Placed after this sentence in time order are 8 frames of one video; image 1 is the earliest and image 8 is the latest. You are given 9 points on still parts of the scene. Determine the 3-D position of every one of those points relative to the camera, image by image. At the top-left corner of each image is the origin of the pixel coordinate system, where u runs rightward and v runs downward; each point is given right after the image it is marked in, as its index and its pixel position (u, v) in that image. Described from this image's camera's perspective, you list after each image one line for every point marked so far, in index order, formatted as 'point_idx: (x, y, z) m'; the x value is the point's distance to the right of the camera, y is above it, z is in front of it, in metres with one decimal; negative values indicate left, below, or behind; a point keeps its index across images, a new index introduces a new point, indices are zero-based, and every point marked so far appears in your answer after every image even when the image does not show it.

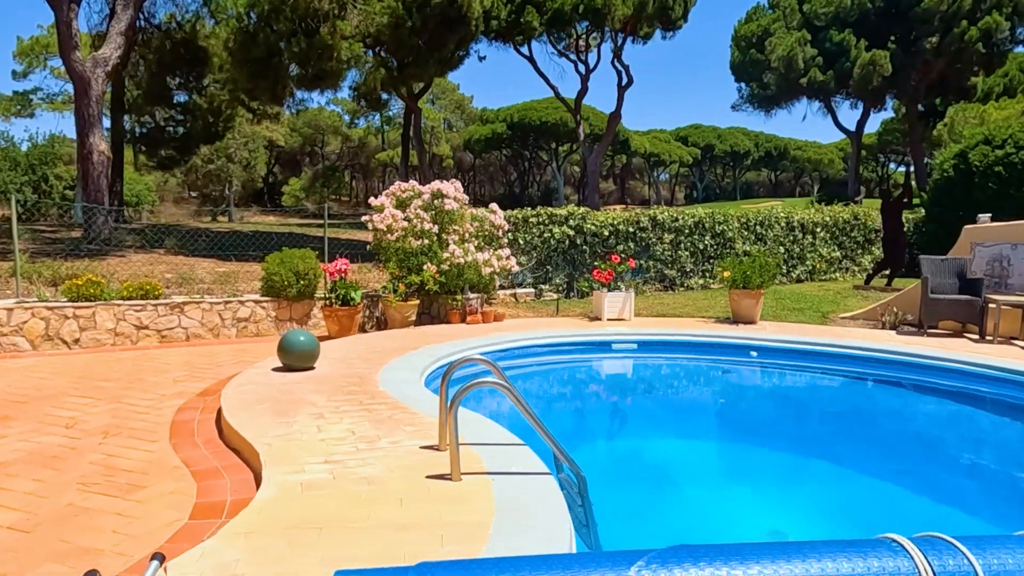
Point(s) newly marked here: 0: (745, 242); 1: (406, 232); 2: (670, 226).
0: (+4.7, +0.9, +15.3) m
1: (-1.4, +0.7, +9.8) m
2: (+2.9, +1.2, +14.2) m
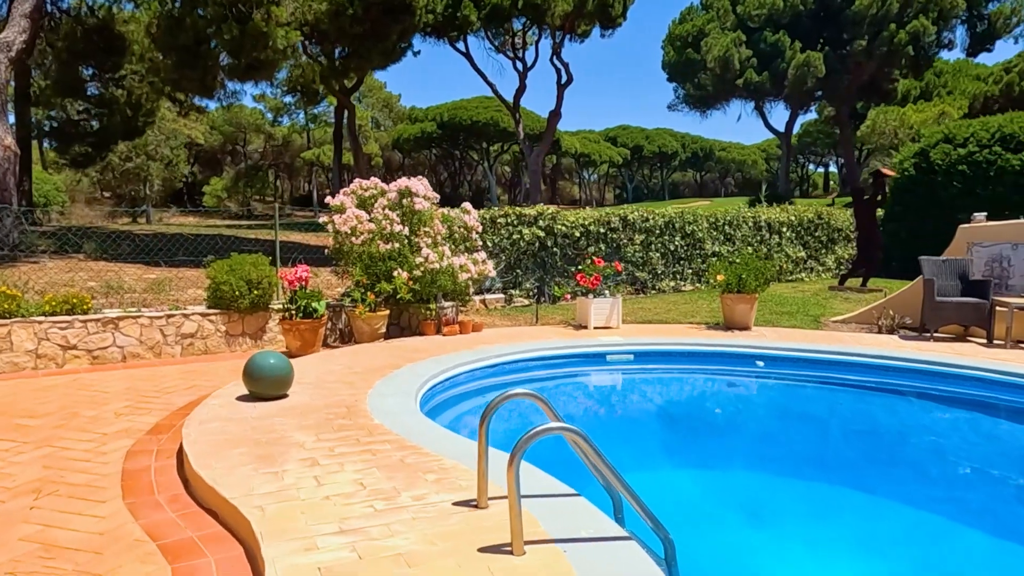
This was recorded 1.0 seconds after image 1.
0: (+3.9, +0.9, +14.8) m
1: (-1.6, +0.6, +8.8) m
2: (+2.3, +1.1, +13.6) m
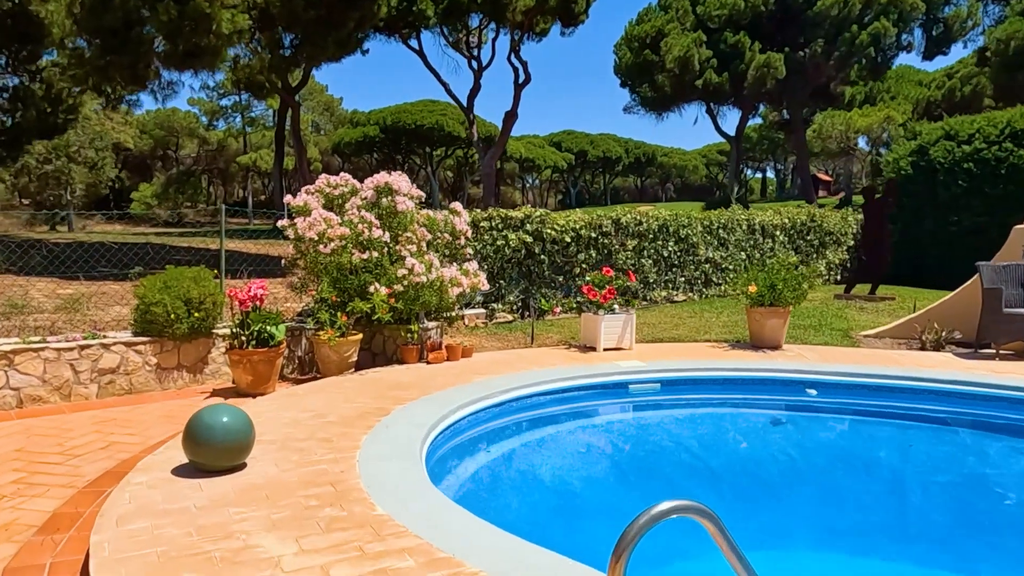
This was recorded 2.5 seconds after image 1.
0: (+3.5, +0.7, +13.6) m
1: (-1.6, +0.4, +7.2) m
2: (+1.9, +0.9, +12.2) m
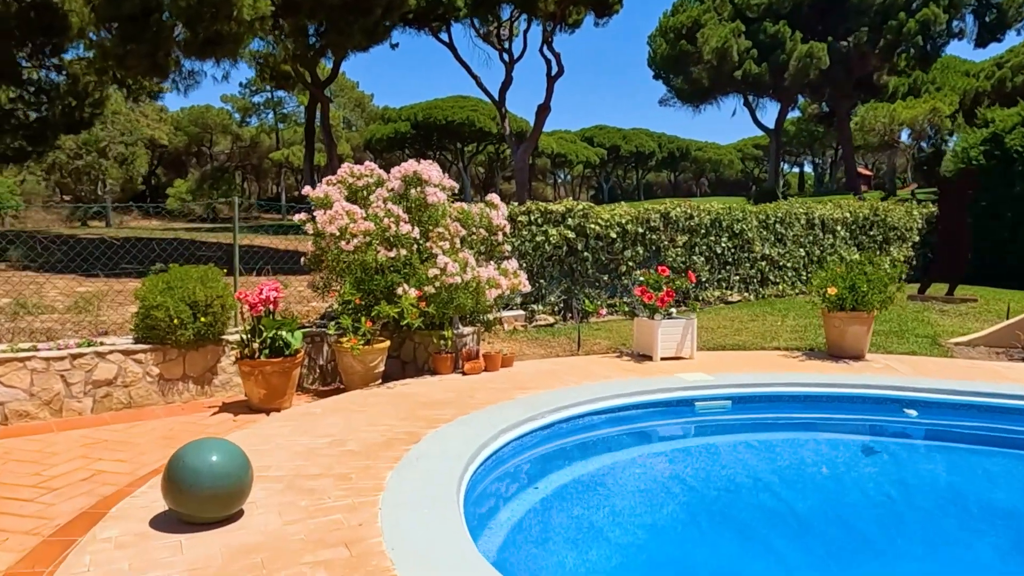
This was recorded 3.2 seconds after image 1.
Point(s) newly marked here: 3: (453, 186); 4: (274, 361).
0: (+4.1, +0.7, +12.6) m
1: (-1.2, +0.4, +6.4) m
2: (+2.5, +0.9, +11.2) m
3: (-0.5, +0.9, +6.9) m
4: (-1.8, -0.6, +5.8) m
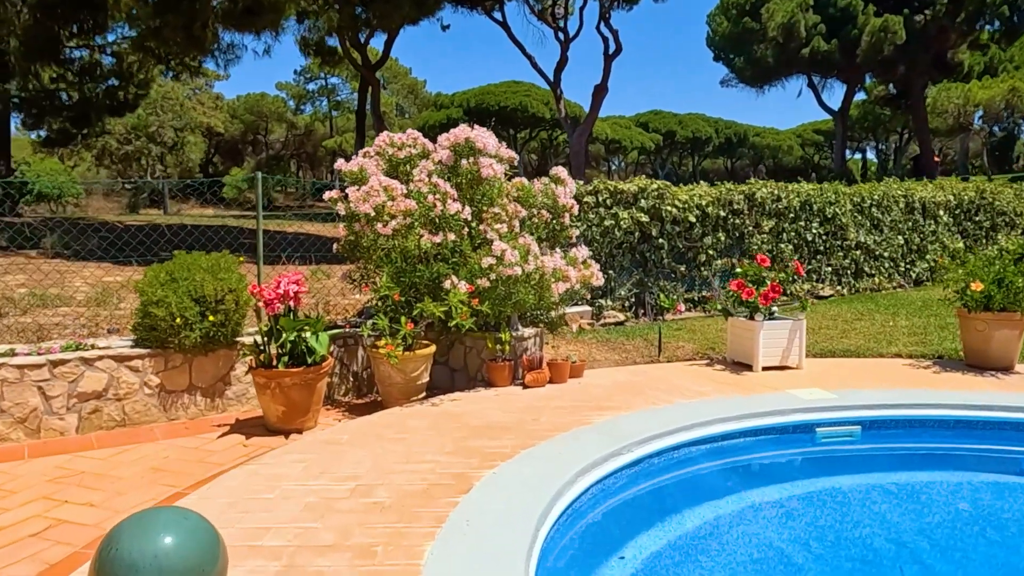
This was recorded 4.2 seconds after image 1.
0: (+5.0, +0.8, +11.1) m
1: (-0.7, +0.5, +5.2) m
2: (+3.3, +1.0, +9.9) m
3: (0.0, +1.0, +5.7) m
4: (-1.3, -0.5, +4.7) m
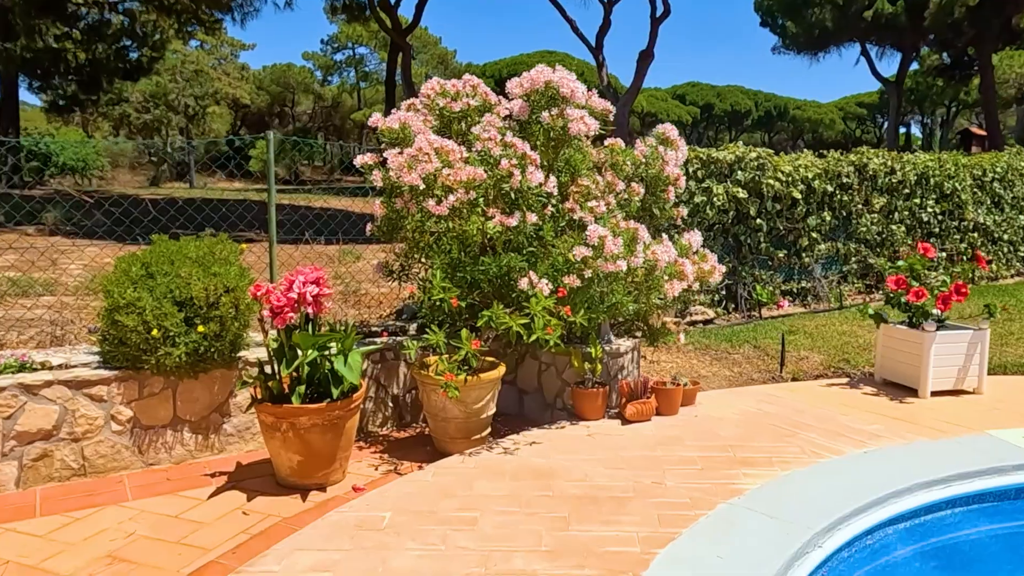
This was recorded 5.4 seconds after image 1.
0: (+5.7, +1.0, +9.4) m
1: (-0.2, +0.5, +3.8) m
2: (+4.0, +1.1, +8.3) m
3: (+0.5, +1.0, +4.2) m
4: (-0.9, -0.5, +3.4) m
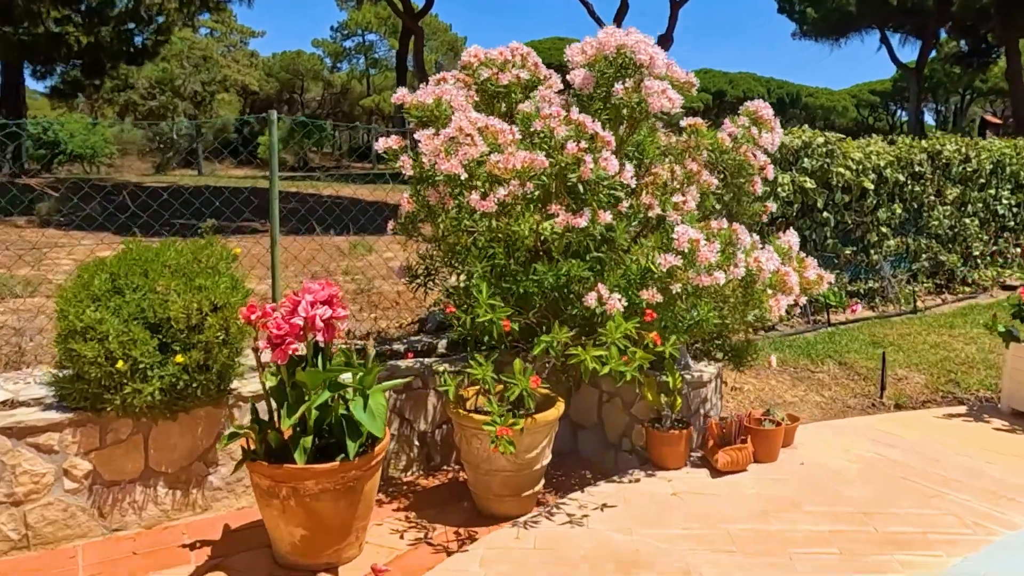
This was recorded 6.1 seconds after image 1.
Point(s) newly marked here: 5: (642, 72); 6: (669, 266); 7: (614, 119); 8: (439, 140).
0: (+6.0, +1.0, +8.5) m
1: (+0.1, +0.4, +3.0) m
2: (+4.3, +1.1, +7.4) m
3: (+0.8, +0.9, +3.4) m
4: (-0.6, -0.6, +2.5) m
5: (+0.5, +0.9, +3.2) m
6: (+0.6, +0.1, +3.0) m
7: (+0.4, +0.7, +3.3) m
8: (-0.3, +0.6, +2.9) m
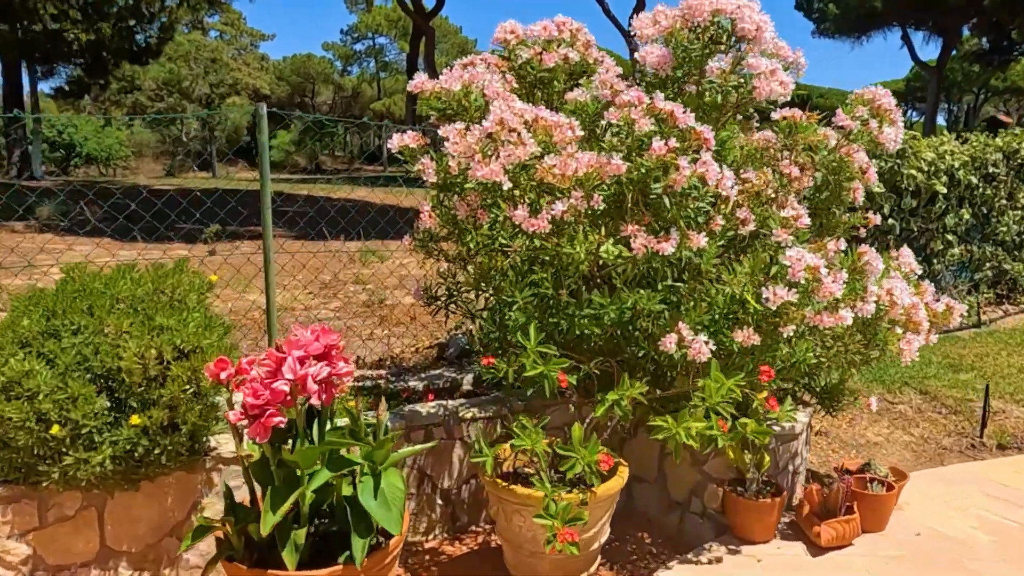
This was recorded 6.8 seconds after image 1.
0: (+6.3, +0.8, +7.8) m
1: (+0.2, +0.3, +2.3) m
2: (+4.5, +1.0, +6.7) m
3: (+0.9, +0.8, +2.7) m
4: (-0.5, -0.7, +1.9) m
5: (+0.7, +0.8, +2.6) m
6: (+0.8, 0.0, +2.3) m
7: (+0.6, +0.6, +2.6) m
8: (-0.1, +0.5, +2.3) m
